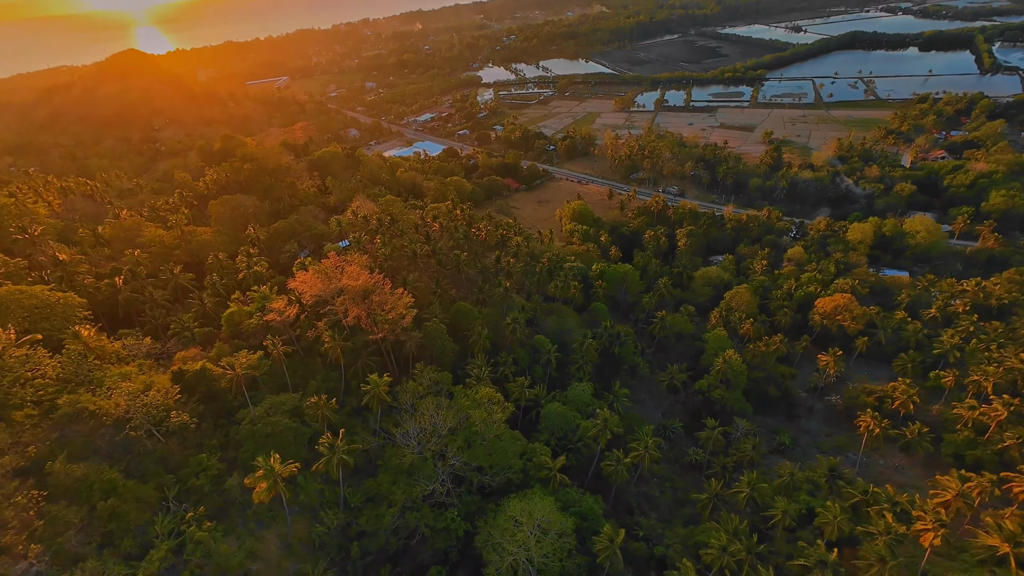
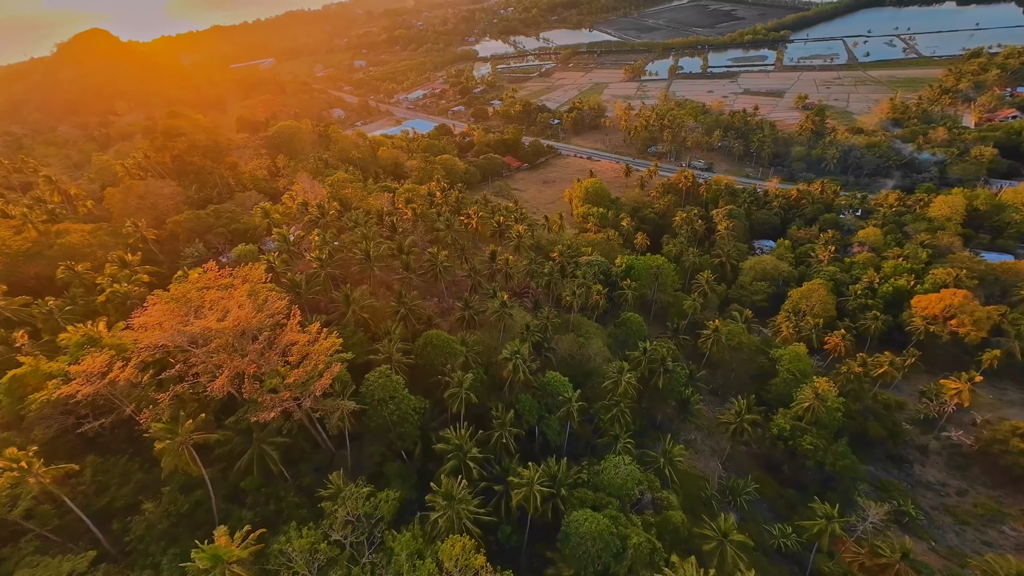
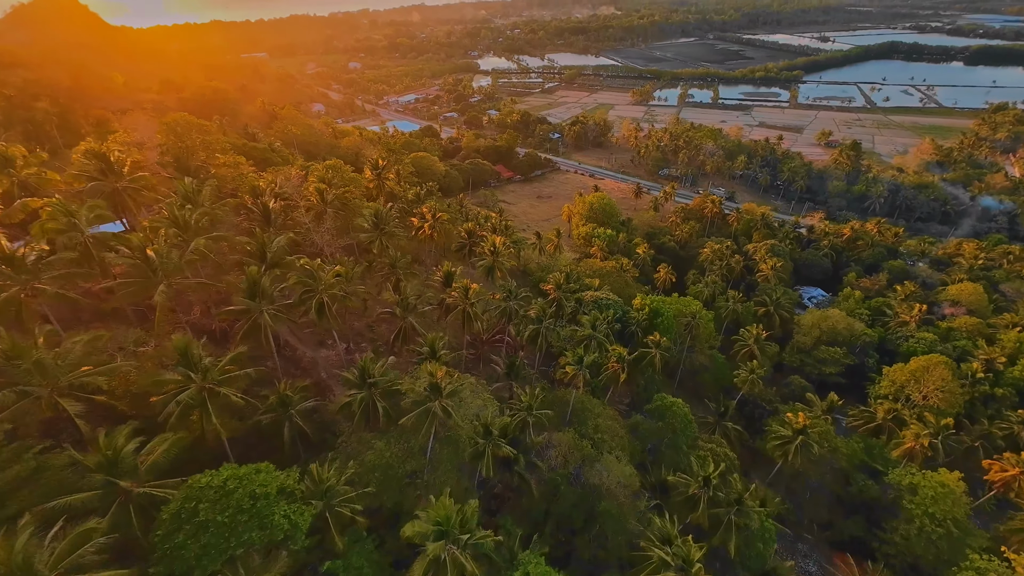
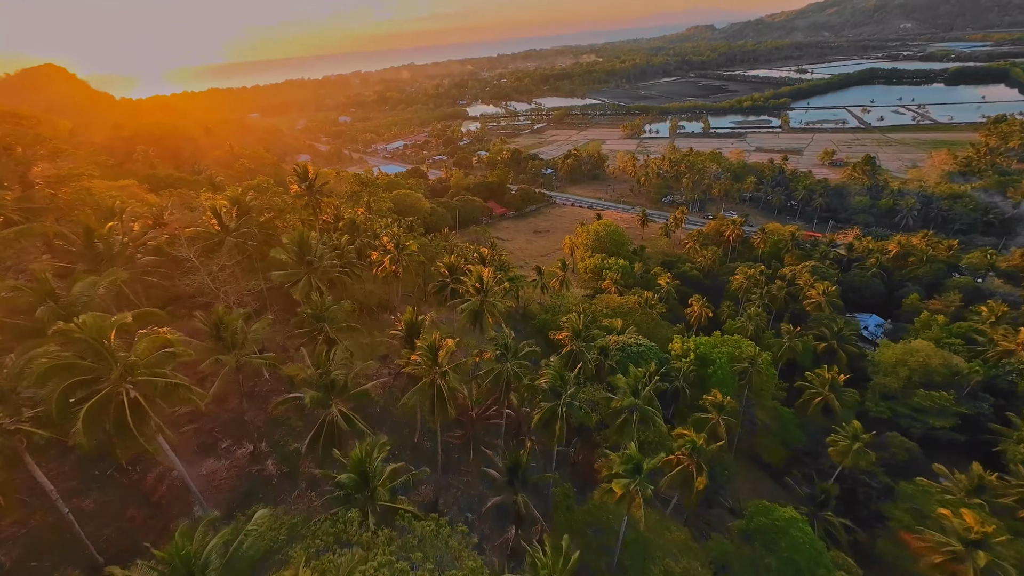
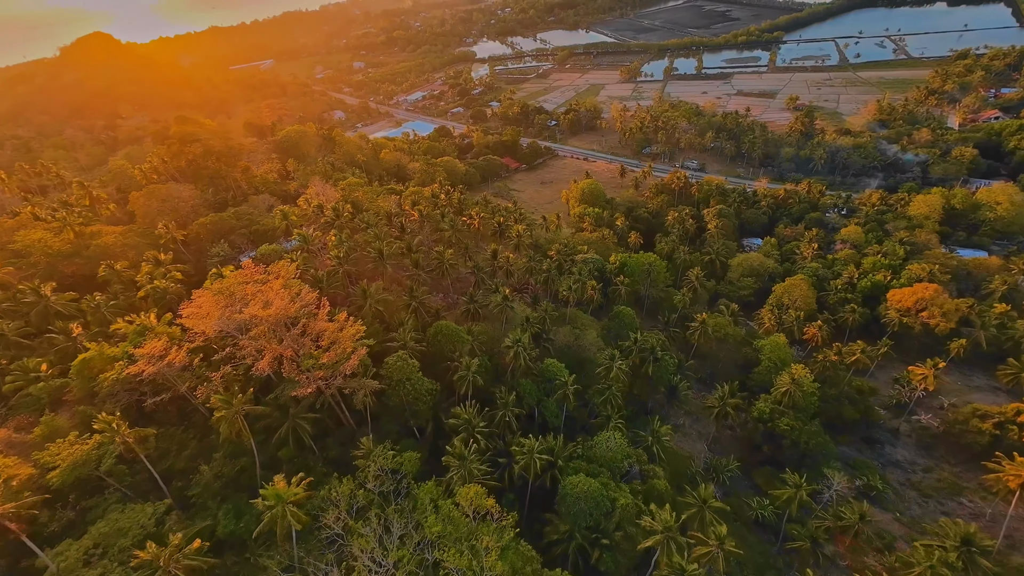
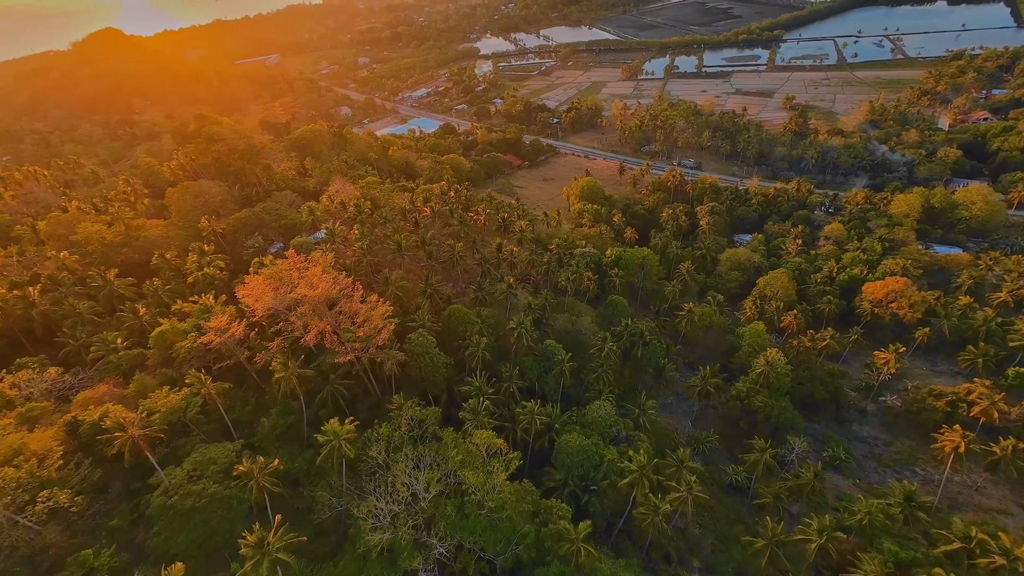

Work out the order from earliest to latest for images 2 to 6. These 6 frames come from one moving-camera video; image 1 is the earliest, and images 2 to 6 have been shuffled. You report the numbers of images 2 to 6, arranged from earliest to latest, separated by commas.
6, 5, 2, 3, 4
